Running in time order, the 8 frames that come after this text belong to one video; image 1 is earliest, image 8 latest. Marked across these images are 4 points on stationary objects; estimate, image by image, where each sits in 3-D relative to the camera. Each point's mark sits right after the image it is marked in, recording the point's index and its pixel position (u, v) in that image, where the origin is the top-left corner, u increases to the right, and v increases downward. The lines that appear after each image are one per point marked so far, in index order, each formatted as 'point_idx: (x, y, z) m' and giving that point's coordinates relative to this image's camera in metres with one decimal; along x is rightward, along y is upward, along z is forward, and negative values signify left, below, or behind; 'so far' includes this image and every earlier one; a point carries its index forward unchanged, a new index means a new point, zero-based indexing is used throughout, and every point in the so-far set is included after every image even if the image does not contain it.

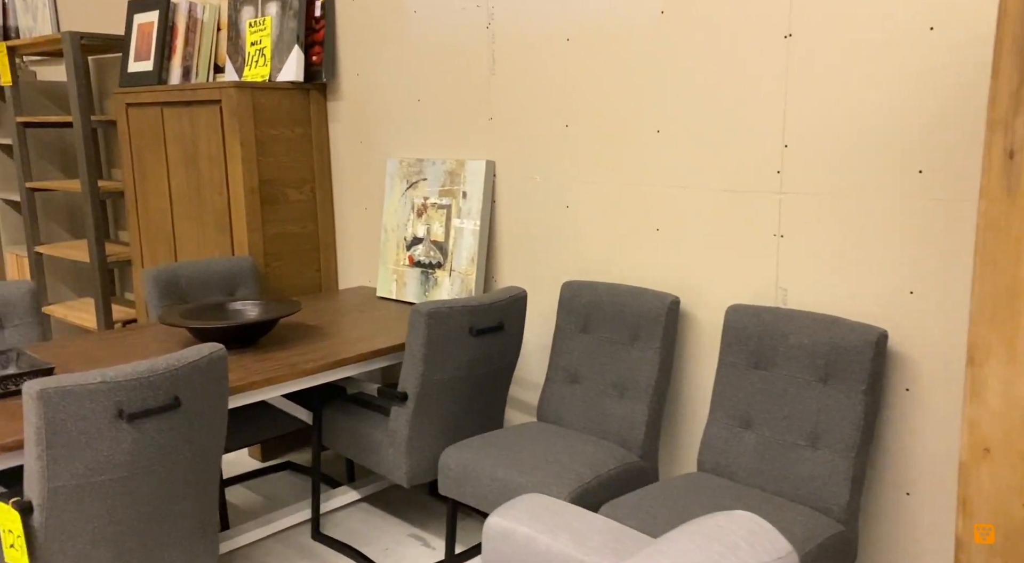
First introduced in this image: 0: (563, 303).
0: (+0.1, -0.1, +2.5) m
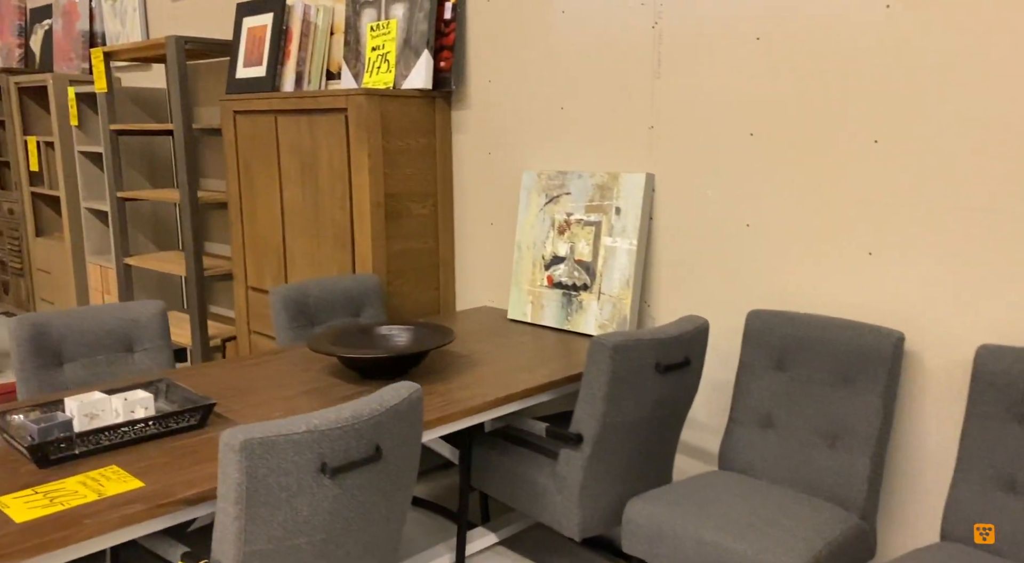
0: (+0.6, -0.1, +2.2) m
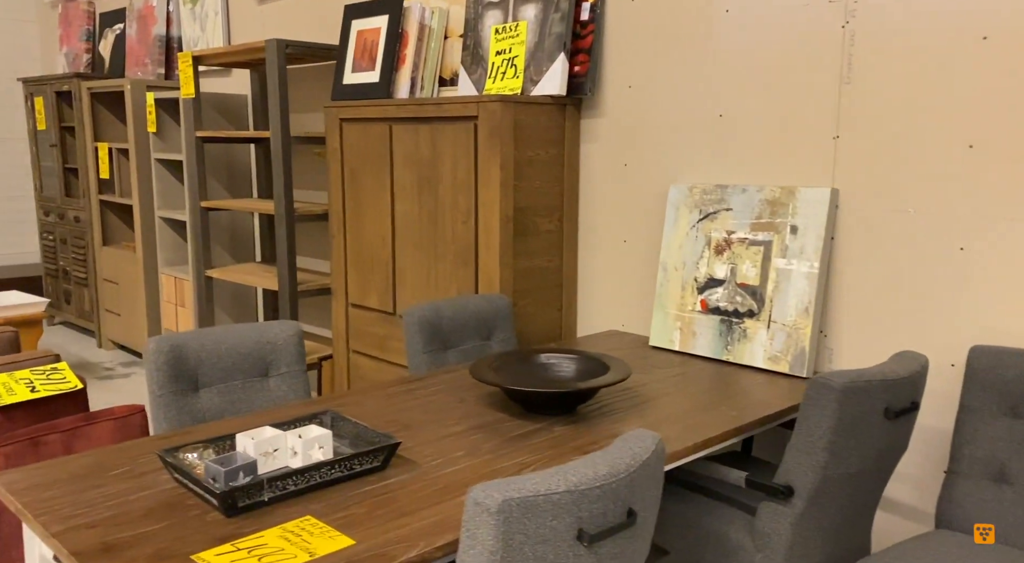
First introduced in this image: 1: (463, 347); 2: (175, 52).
0: (+1.0, -0.2, +2.0) m
1: (-0.1, -0.2, +2.7) m
2: (-2.1, +1.5, +5.7) m
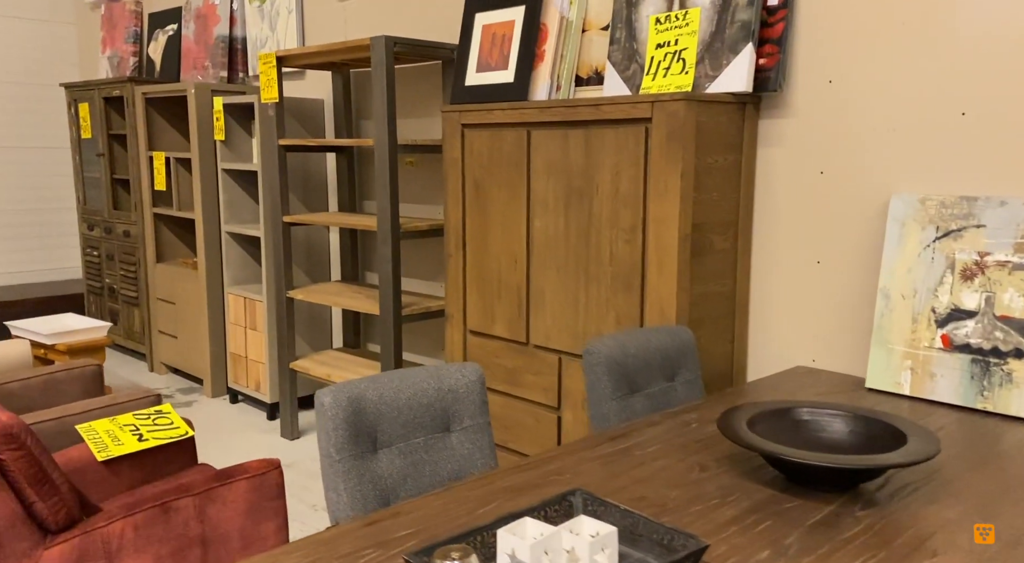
0: (+1.5, -0.3, +1.5) m
1: (+0.3, -0.3, +2.3) m
2: (-1.6, +1.3, +5.4) m
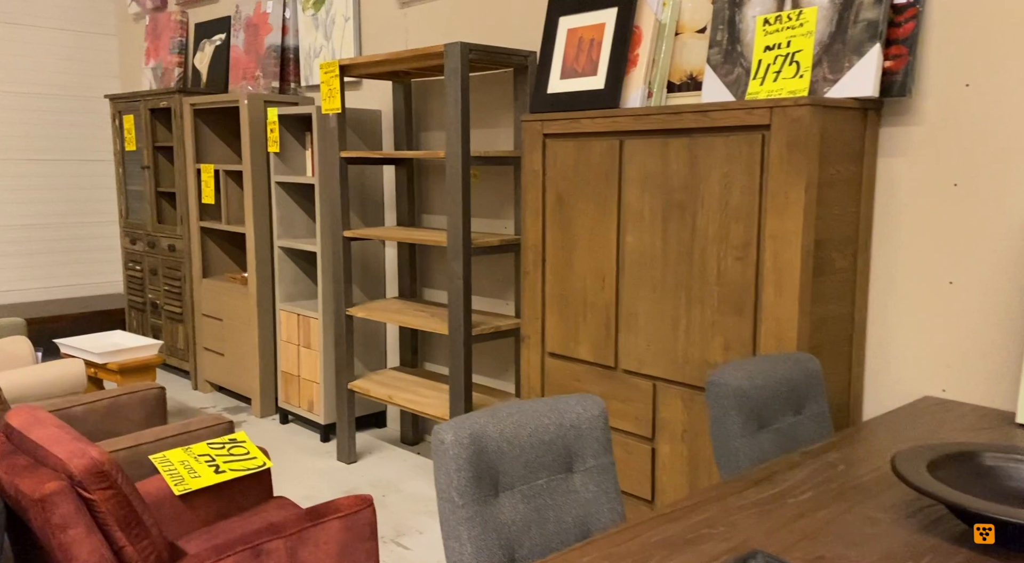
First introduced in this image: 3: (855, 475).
0: (+1.7, -0.3, +1.3) m
1: (+0.6, -0.3, +2.1) m
2: (-1.3, +1.2, +5.2) m
3: (+0.7, -0.4, +1.8) m
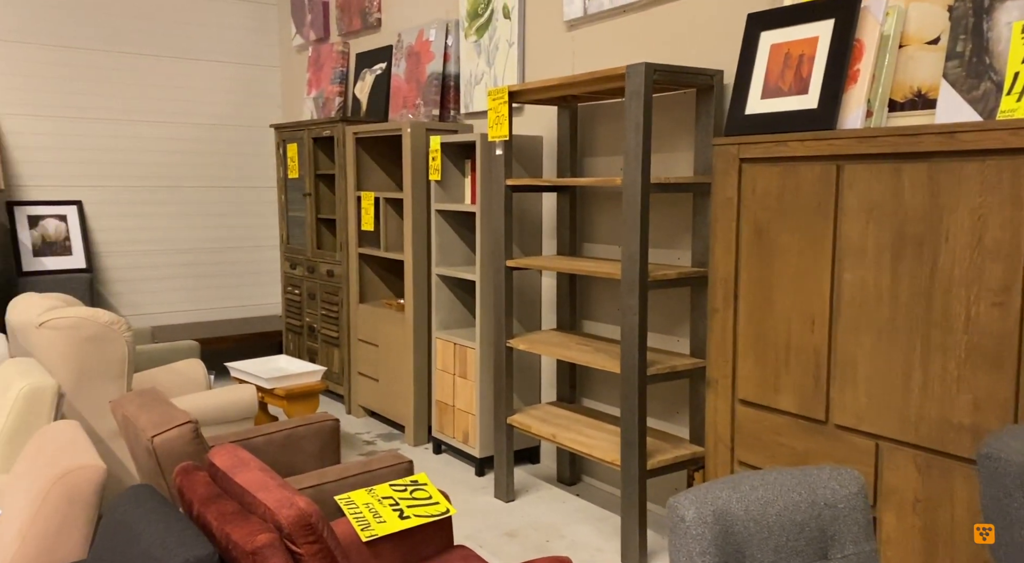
0: (+2.1, -0.4, +0.8) m
1: (+1.0, -0.4, +1.7) m
2: (-0.3, +1.1, +5.2) m
3: (+1.1, -0.5, +1.4) m
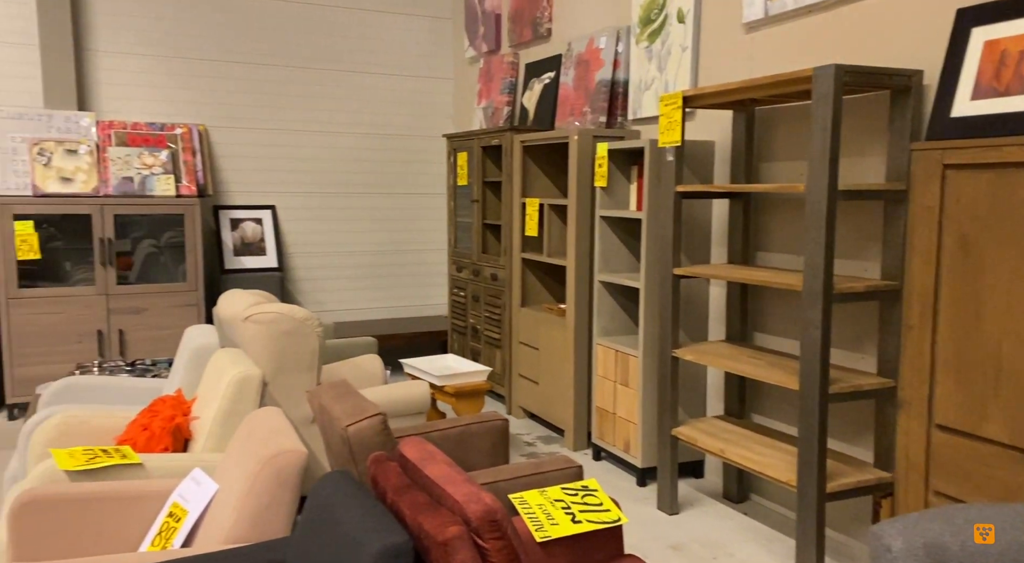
0: (+2.2, -0.5, +0.4) m
1: (+1.4, -0.5, +1.5) m
2: (+0.6, +1.1, +5.1) m
3: (+1.3, -0.5, +1.2) m
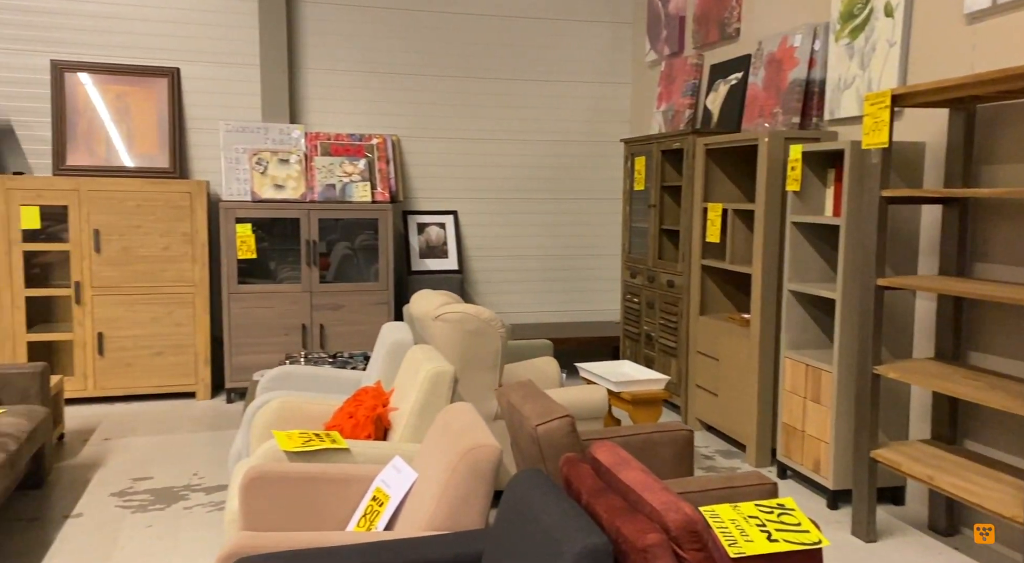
0: (+2.3, -0.5, -0.1) m
1: (+1.7, -0.5, +1.1) m
2: (+1.7, +1.0, +4.8) m
3: (+1.6, -0.5, +0.8) m
